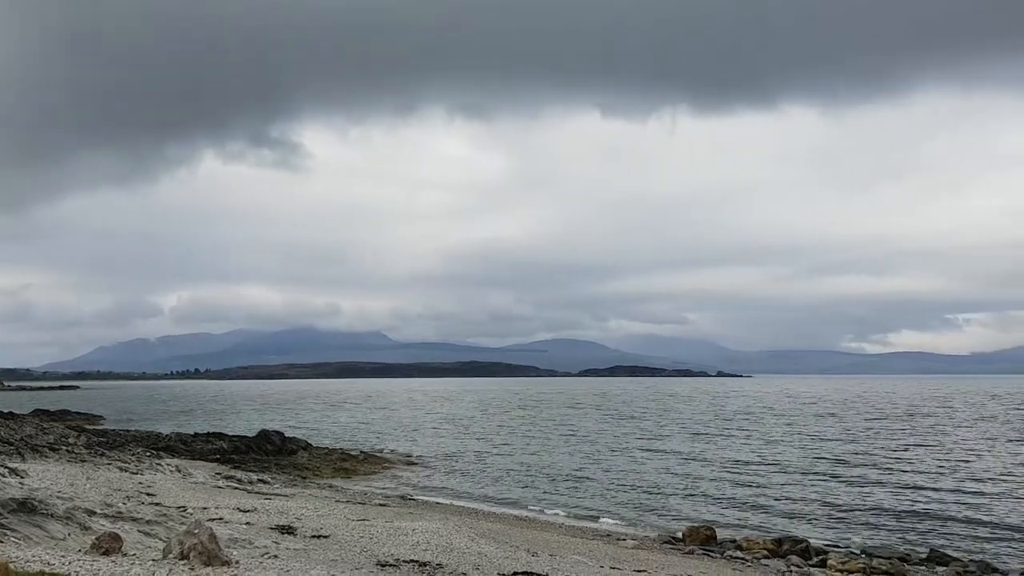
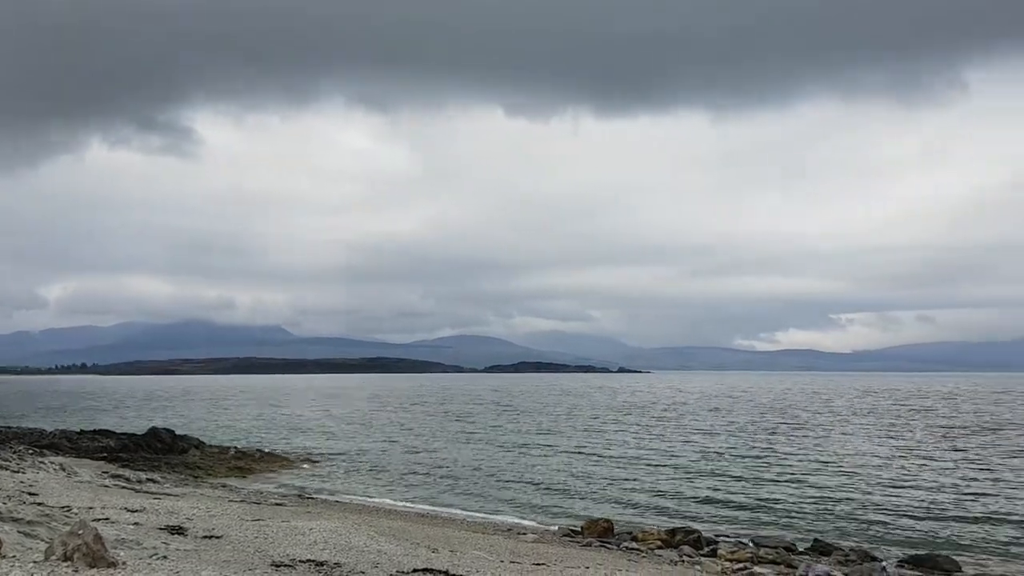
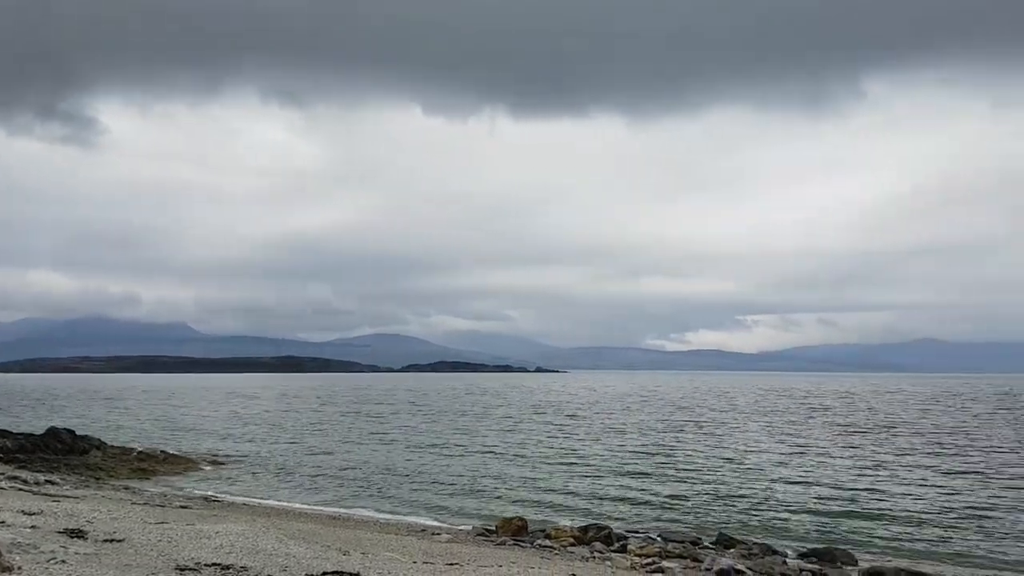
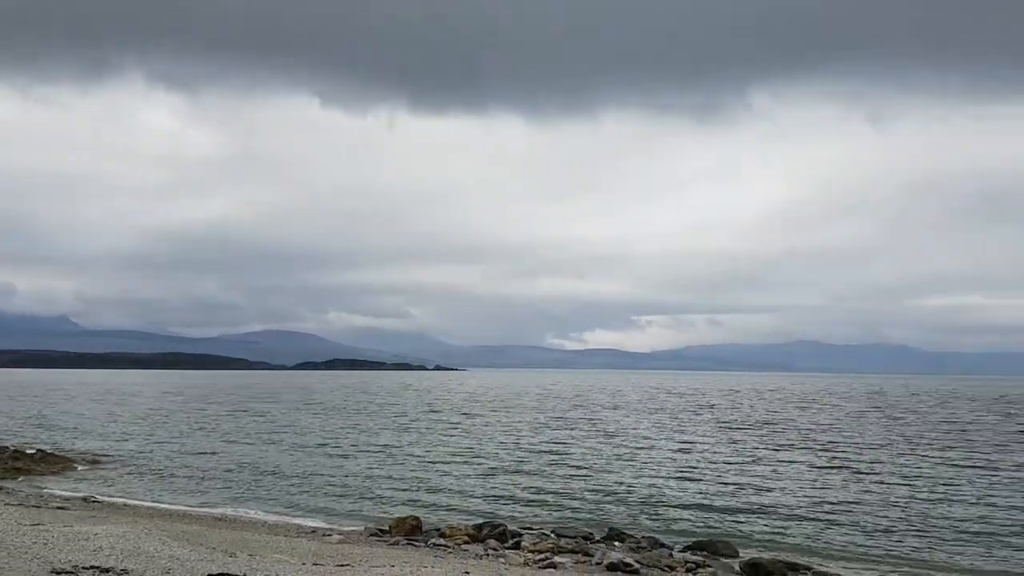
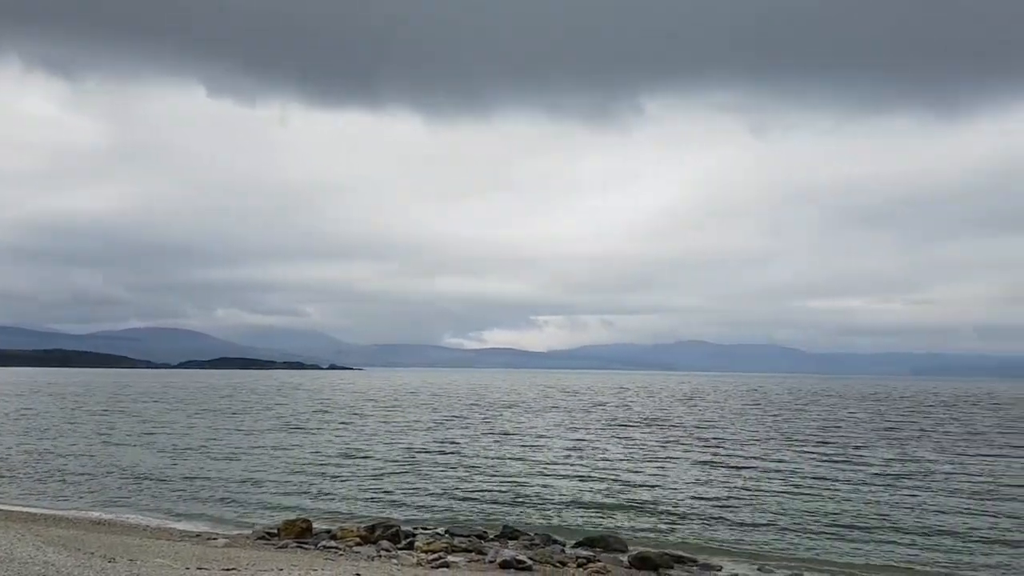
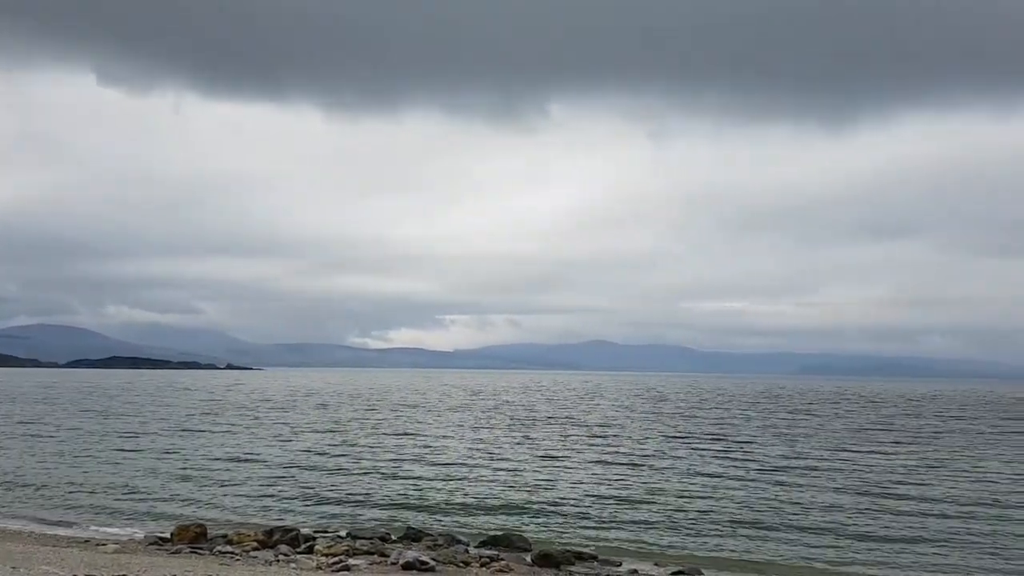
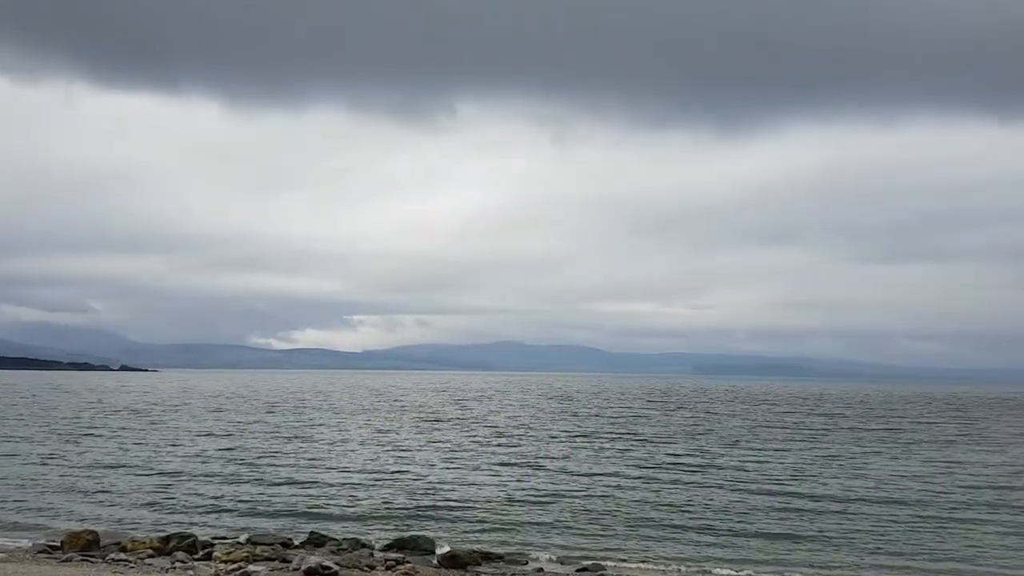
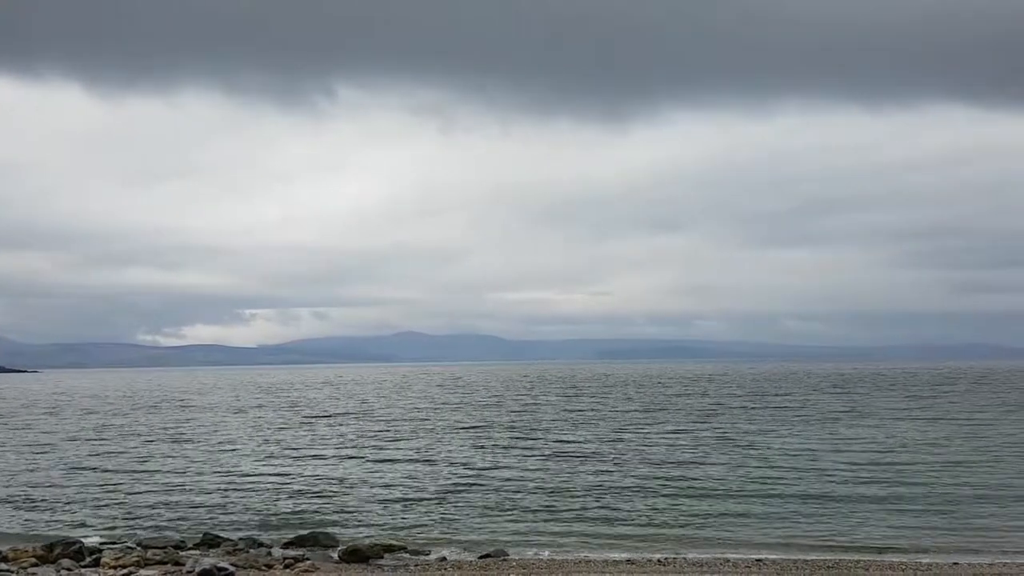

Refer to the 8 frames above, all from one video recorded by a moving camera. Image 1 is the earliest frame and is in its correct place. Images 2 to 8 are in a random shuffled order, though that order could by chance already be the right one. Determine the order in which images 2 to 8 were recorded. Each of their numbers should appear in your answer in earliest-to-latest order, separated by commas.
2, 3, 4, 5, 6, 7, 8
